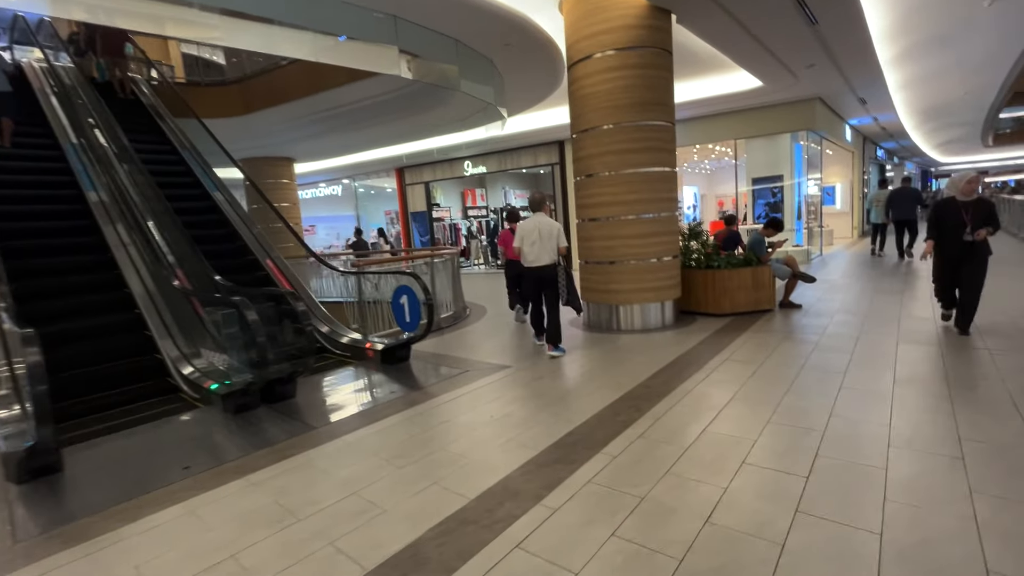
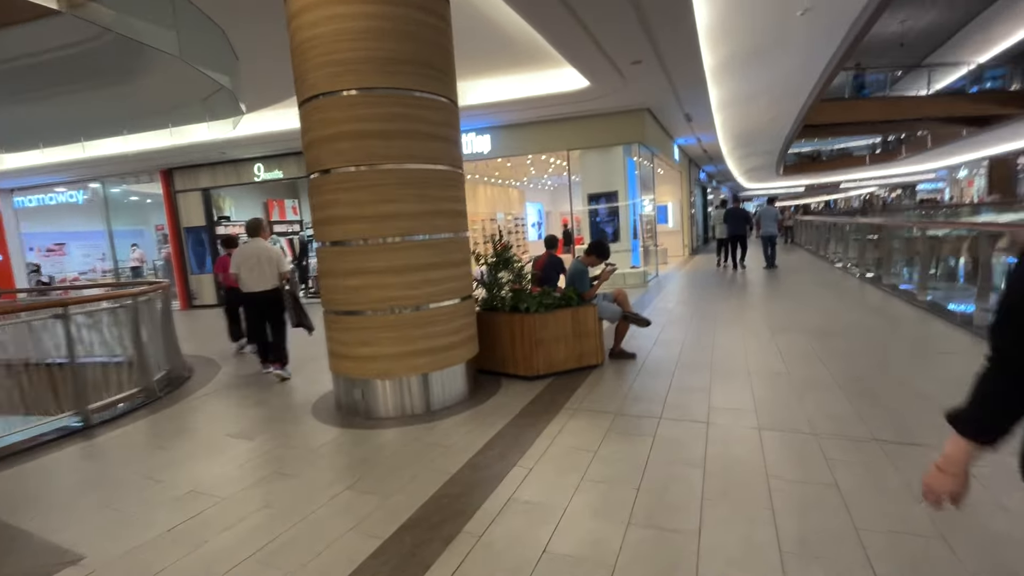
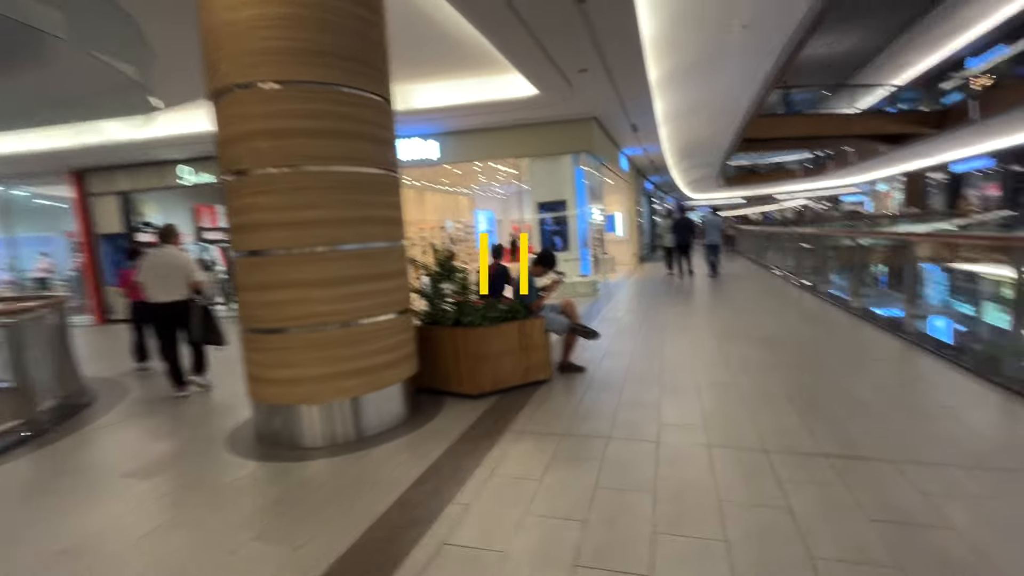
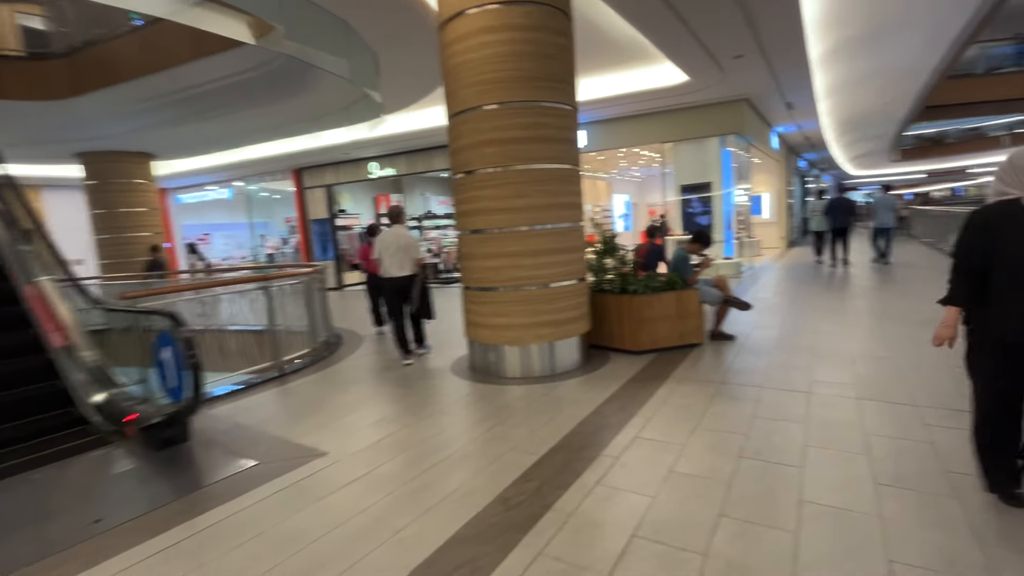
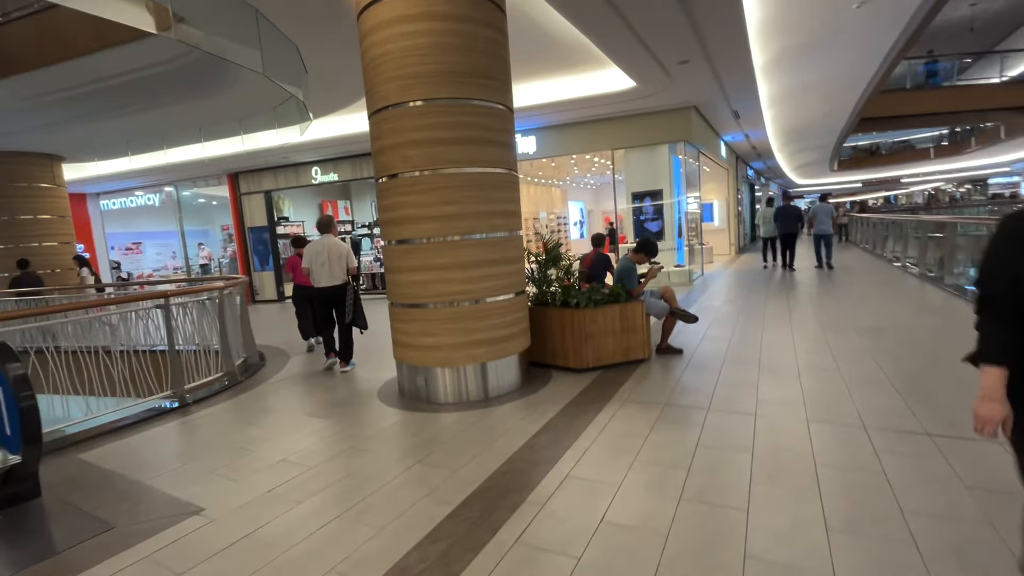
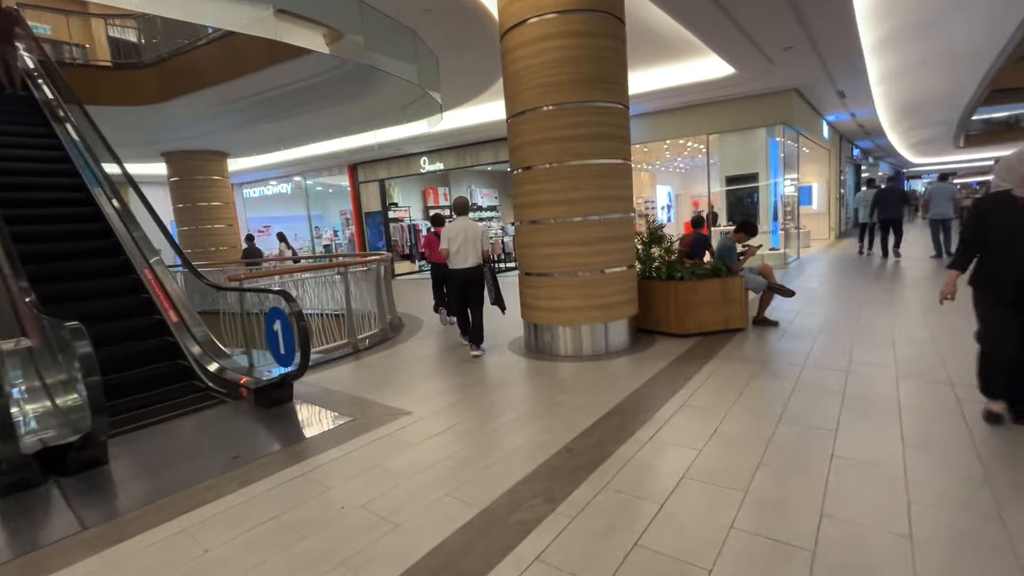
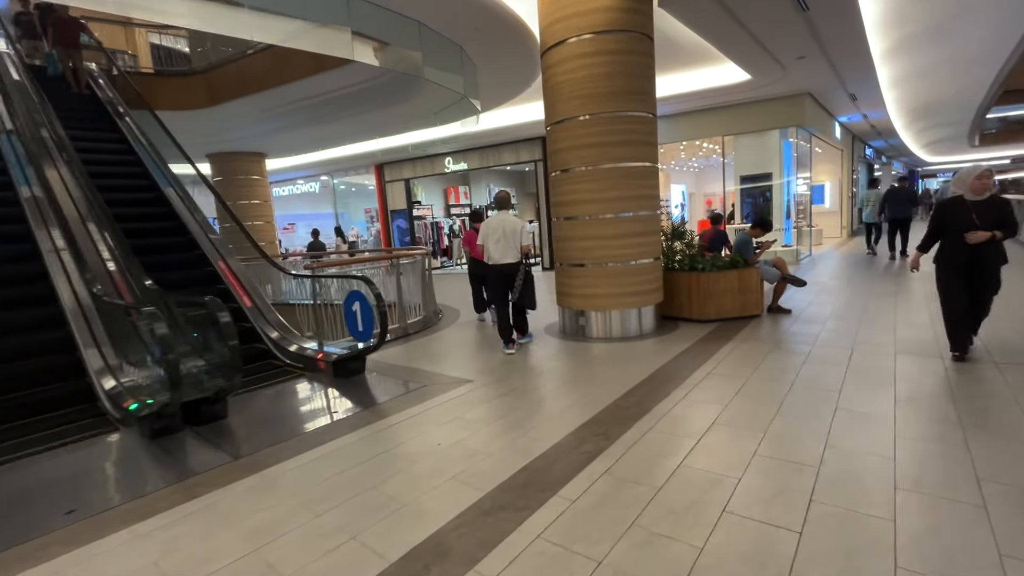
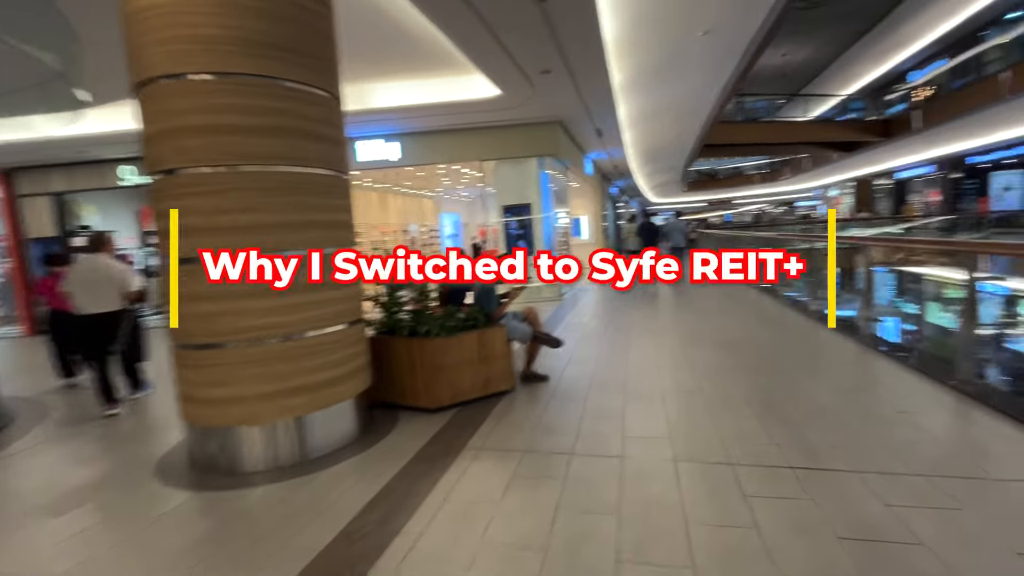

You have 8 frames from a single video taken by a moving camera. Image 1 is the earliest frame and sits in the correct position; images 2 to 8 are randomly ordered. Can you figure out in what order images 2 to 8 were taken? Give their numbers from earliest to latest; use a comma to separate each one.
7, 6, 4, 5, 2, 3, 8
